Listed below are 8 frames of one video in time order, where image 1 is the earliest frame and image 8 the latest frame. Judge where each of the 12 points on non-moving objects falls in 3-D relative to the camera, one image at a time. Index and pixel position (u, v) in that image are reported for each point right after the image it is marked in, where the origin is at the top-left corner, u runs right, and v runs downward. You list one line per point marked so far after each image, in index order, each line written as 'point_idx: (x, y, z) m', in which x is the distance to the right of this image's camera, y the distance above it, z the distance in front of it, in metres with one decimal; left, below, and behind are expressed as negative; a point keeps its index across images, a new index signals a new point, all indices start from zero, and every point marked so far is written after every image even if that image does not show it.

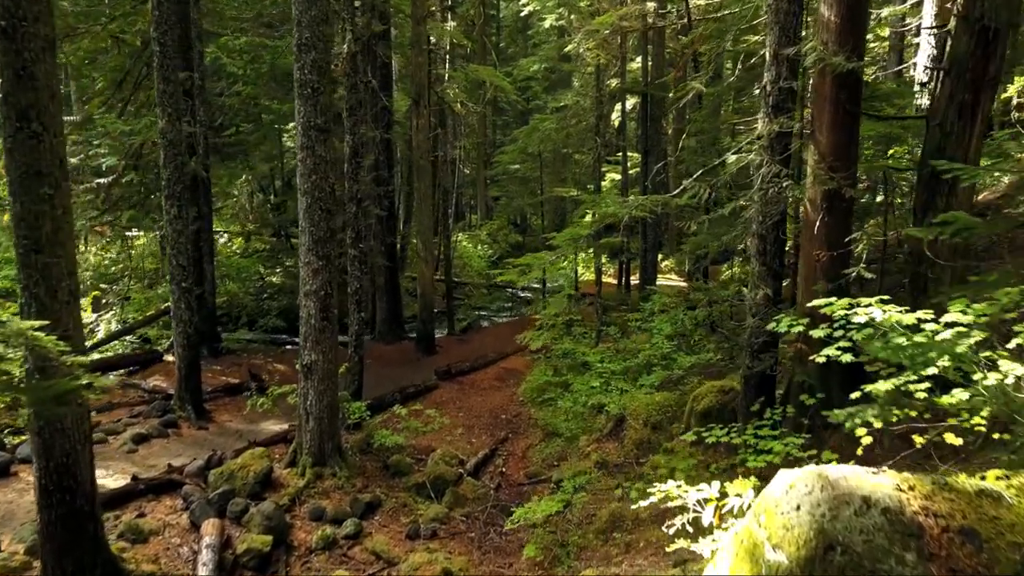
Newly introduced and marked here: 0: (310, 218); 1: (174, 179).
0: (-2.8, +0.9, +8.3) m
1: (-5.7, +1.8, +10.1) m
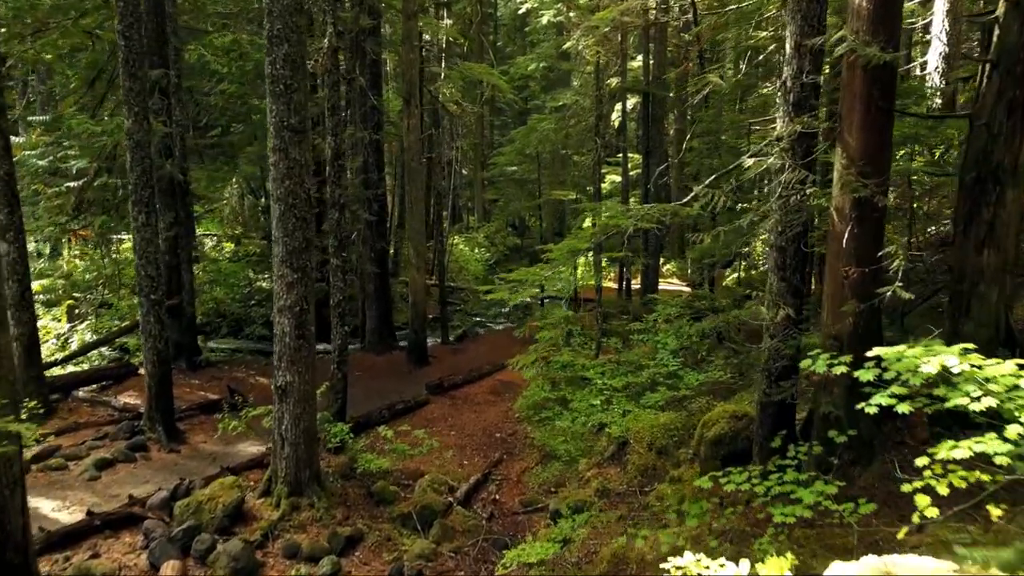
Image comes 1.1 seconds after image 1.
0: (-2.9, +0.8, +7.6) m
1: (-5.8, +1.6, +9.3) m
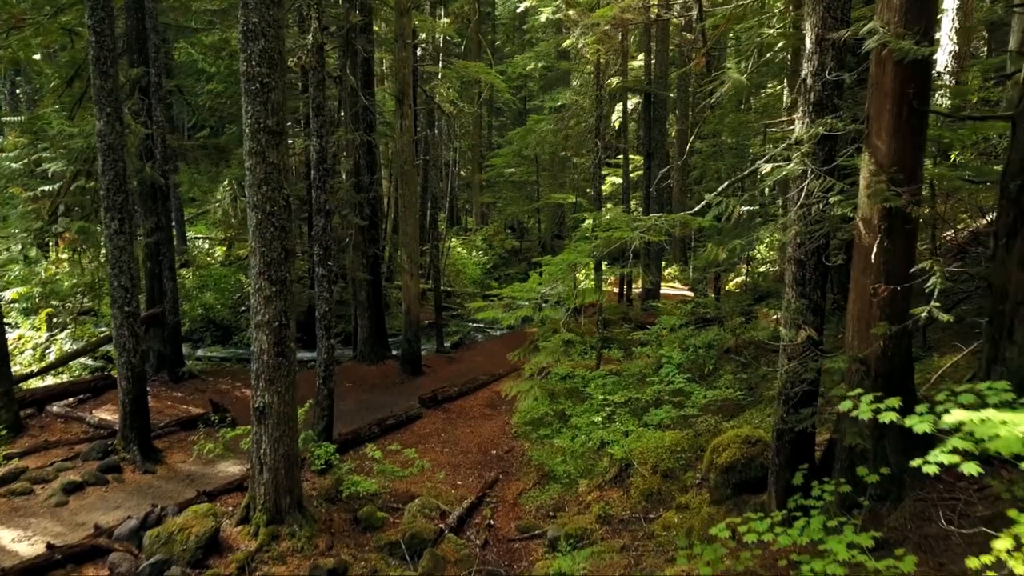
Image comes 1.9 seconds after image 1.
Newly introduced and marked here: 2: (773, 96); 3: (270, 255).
0: (-2.9, +0.6, +7.0) m
1: (-5.8, +1.5, +8.8) m
2: (+5.2, +3.8, +11.9) m
3: (-2.8, +0.4, +7.1) m
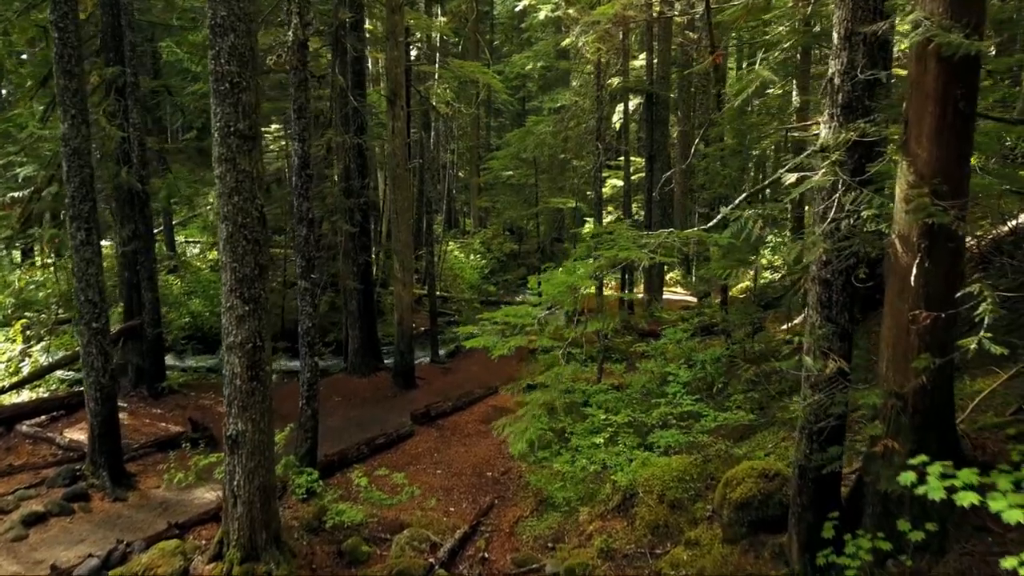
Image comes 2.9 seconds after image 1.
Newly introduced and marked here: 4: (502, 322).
0: (-3.0, +0.4, +6.4) m
1: (-5.9, +1.3, +8.2) m
2: (+5.1, +3.6, +11.4) m
3: (-2.9, +0.2, +6.5) m
4: (-0.2, -0.5, +7.7) m
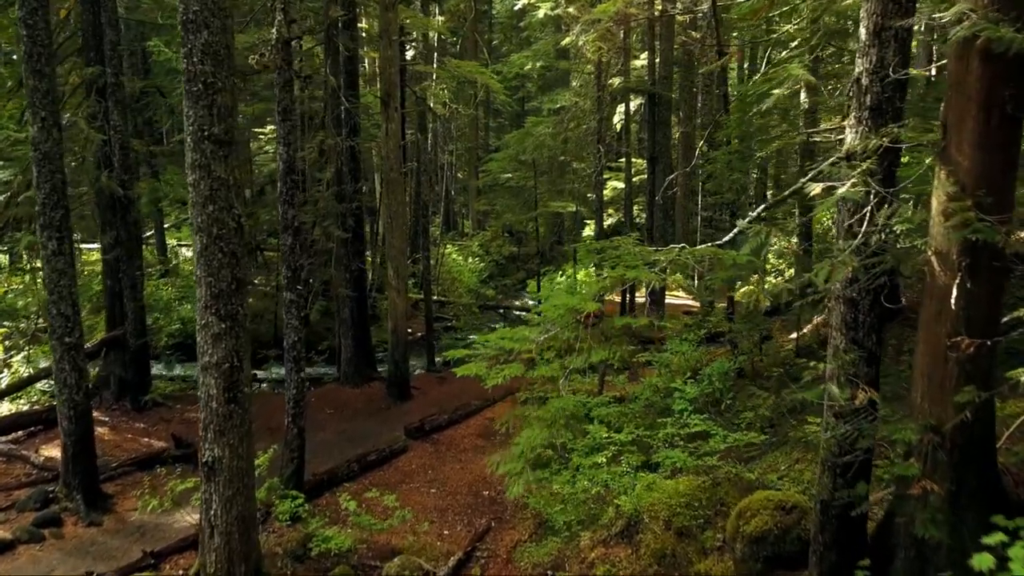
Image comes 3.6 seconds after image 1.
0: (-3.0, +0.2, +6.0) m
1: (-5.9, +1.1, +7.7) m
2: (+5.1, +3.5, +10.9) m
3: (-2.9, 0.0, +6.0) m
4: (-0.2, -0.7, +7.2) m
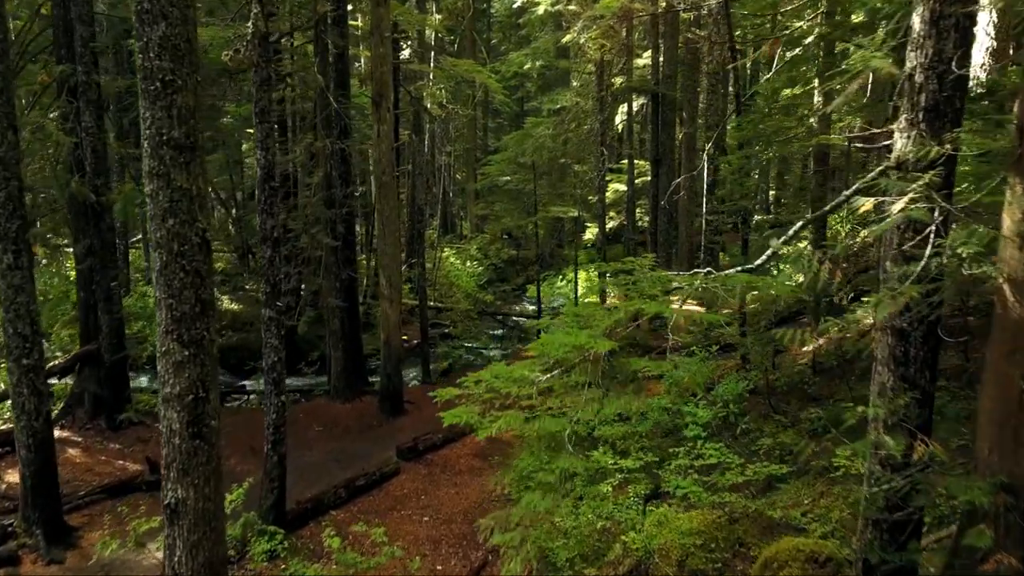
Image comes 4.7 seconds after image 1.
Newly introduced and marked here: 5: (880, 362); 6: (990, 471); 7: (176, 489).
0: (-3.1, 0.0, +5.3) m
1: (-6.0, +0.9, +7.1) m
2: (+5.1, +3.3, +10.3) m
3: (-3.0, -0.2, +5.4) m
4: (-0.2, -0.9, +6.6) m
5: (+2.6, -0.5, +4.2) m
6: (+2.9, -1.1, +3.6) m
7: (-3.1, -1.9, +5.6) m
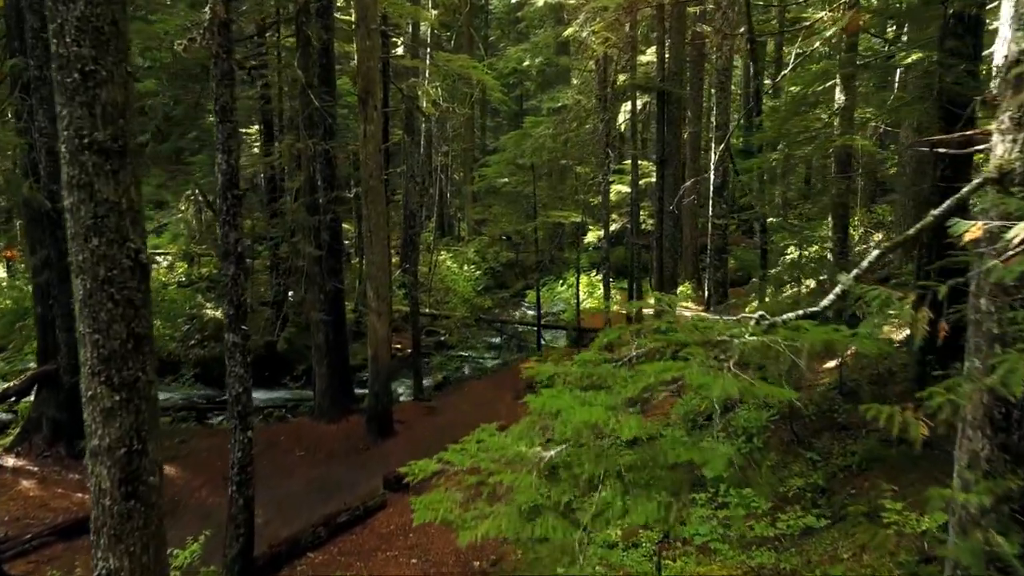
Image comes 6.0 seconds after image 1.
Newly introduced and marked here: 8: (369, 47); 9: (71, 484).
0: (-3.1, -0.2, +4.4) m
1: (-6.0, +0.7, +6.2) m
2: (+5.0, +3.0, +9.4) m
3: (-3.0, -0.4, +4.5) m
4: (-0.3, -1.1, +5.7) m
5: (+2.5, -0.8, +3.3) m
6: (+2.9, -1.4, +2.8) m
7: (-3.2, -2.1, +4.7) m
8: (-2.7, +4.5, +11.3) m
9: (-6.7, -3.0, +9.1) m
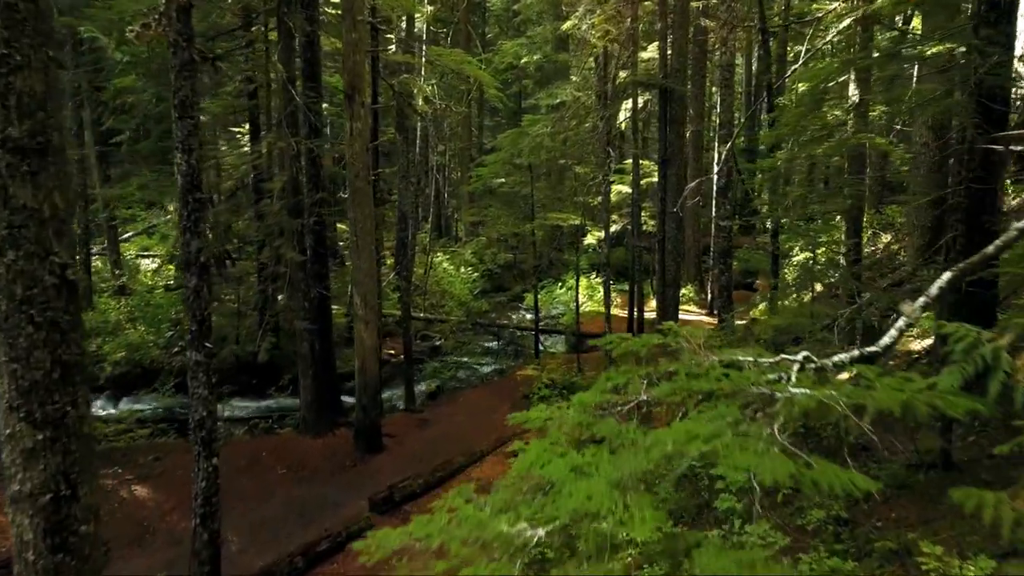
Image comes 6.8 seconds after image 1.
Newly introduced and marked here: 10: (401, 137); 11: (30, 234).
0: (-3.2, -0.4, +3.8) m
1: (-6.1, +0.5, +5.6) m
2: (+4.9, +2.9, +8.7) m
3: (-3.1, -0.5, +3.8) m
4: (-0.4, -1.3, +5.1) m
5: (+2.4, -0.9, +2.7) m
6: (+2.8, -1.5, +2.1) m
7: (-3.3, -2.2, +4.1) m
8: (-2.8, +4.4, +10.7) m
9: (-6.7, -3.1, +8.5) m
10: (-2.8, +3.8, +15.2) m
11: (-3.0, +0.3, +3.8) m
